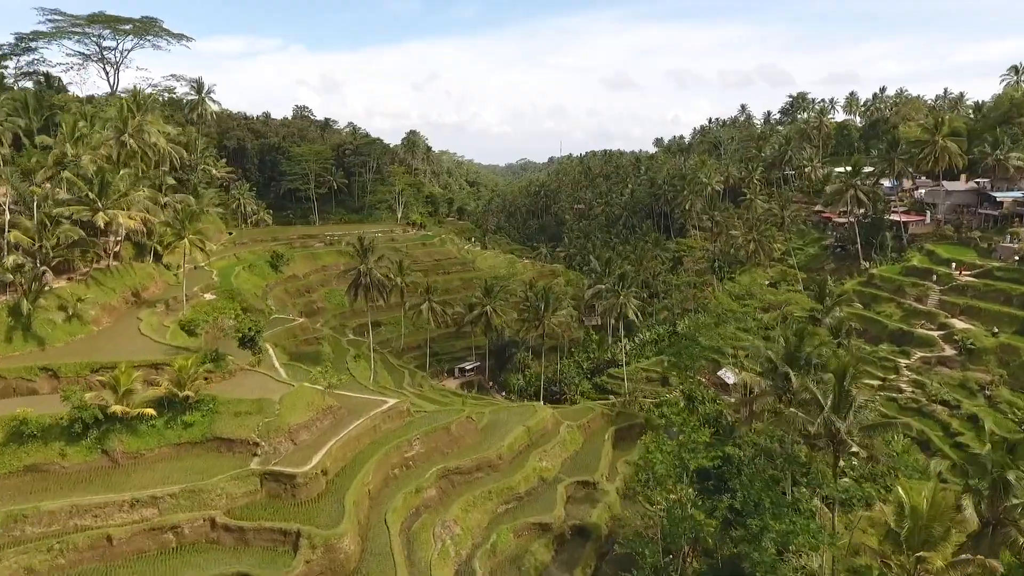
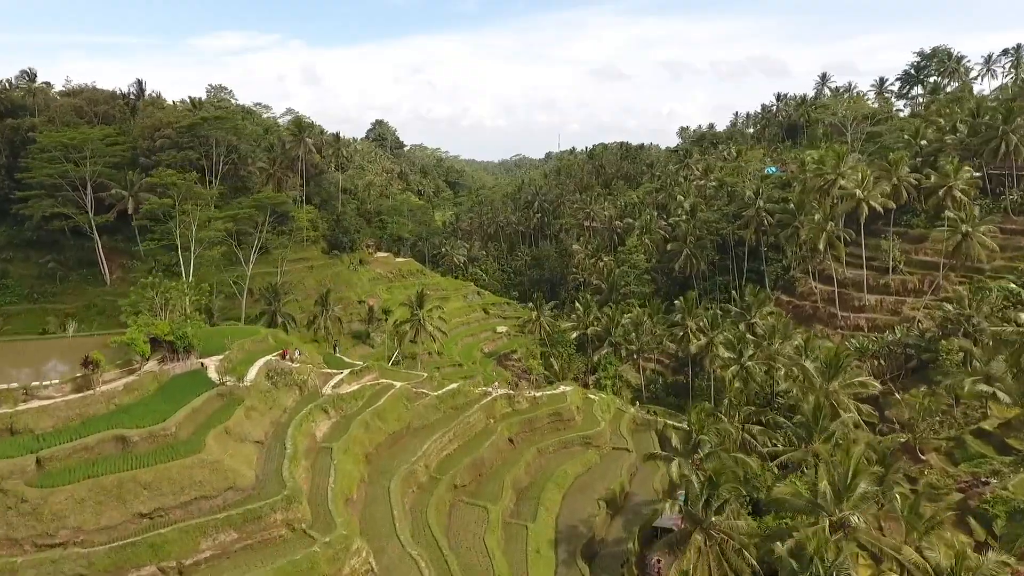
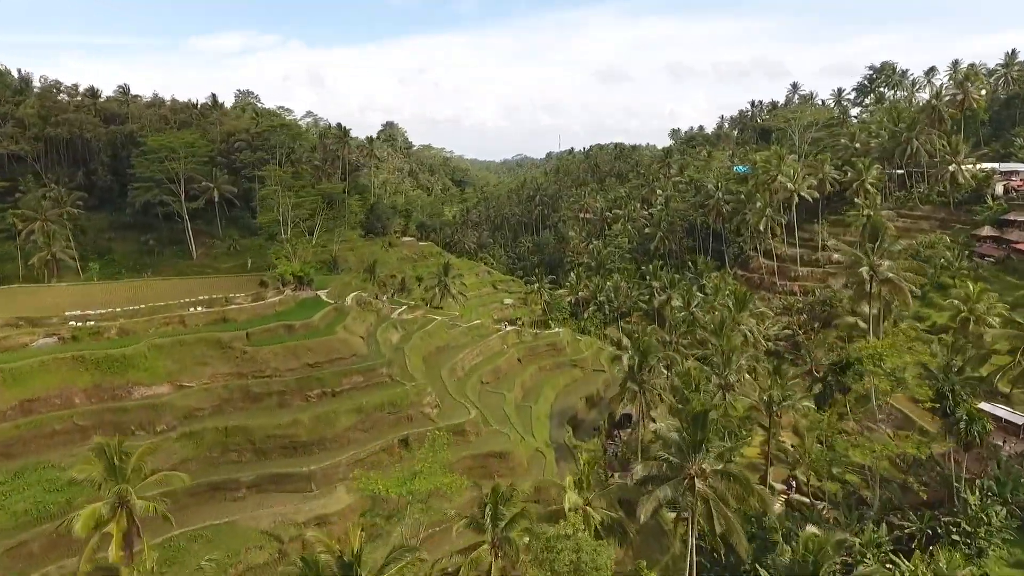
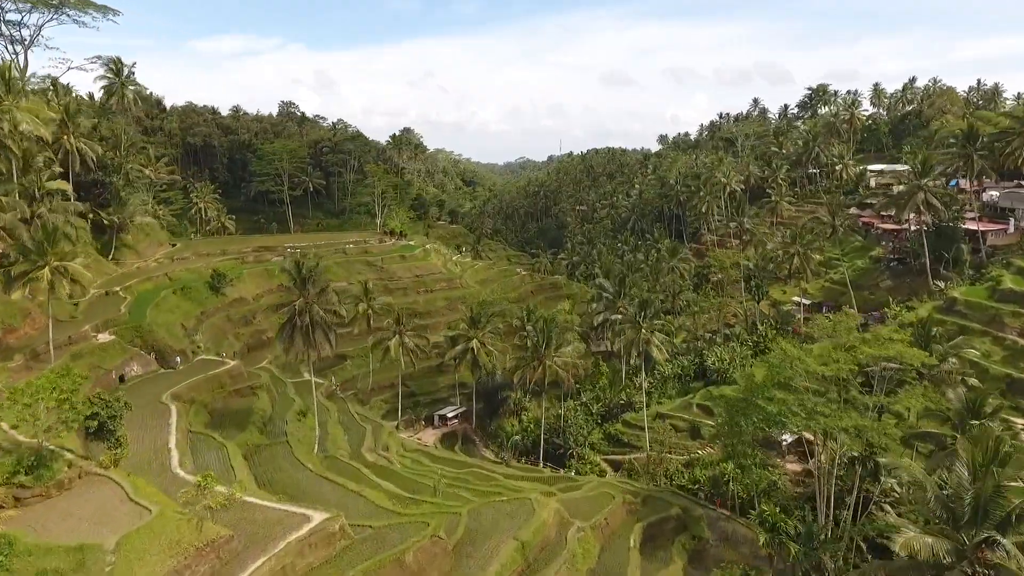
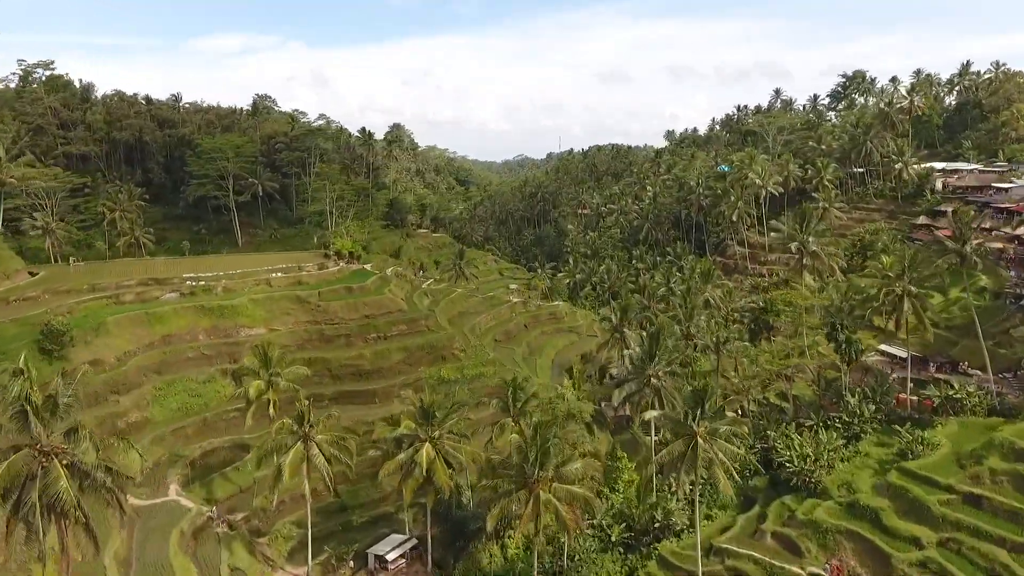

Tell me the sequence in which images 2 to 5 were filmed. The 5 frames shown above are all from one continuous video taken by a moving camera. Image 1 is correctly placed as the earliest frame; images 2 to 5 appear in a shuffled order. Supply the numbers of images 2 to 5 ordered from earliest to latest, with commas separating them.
4, 5, 3, 2
